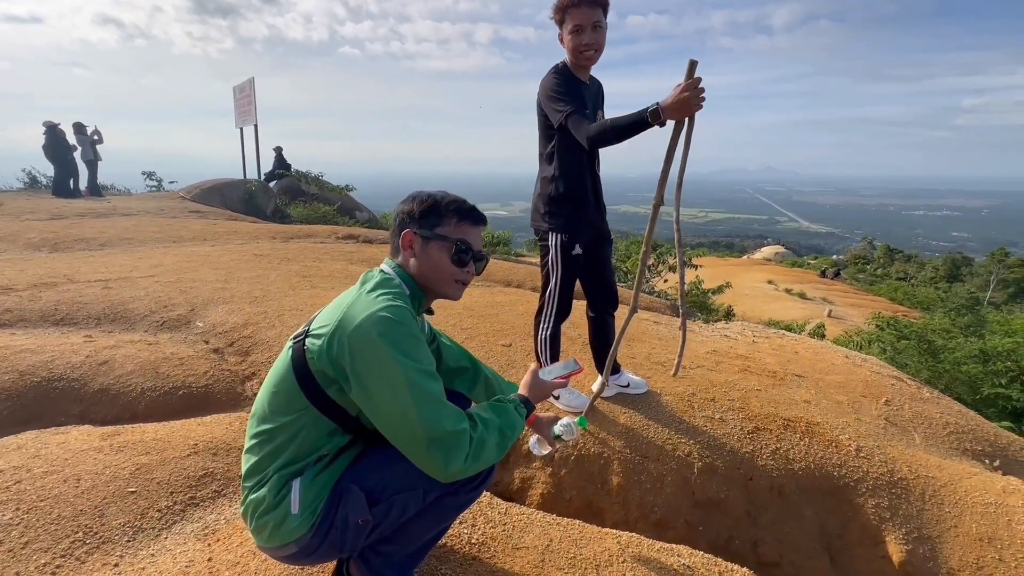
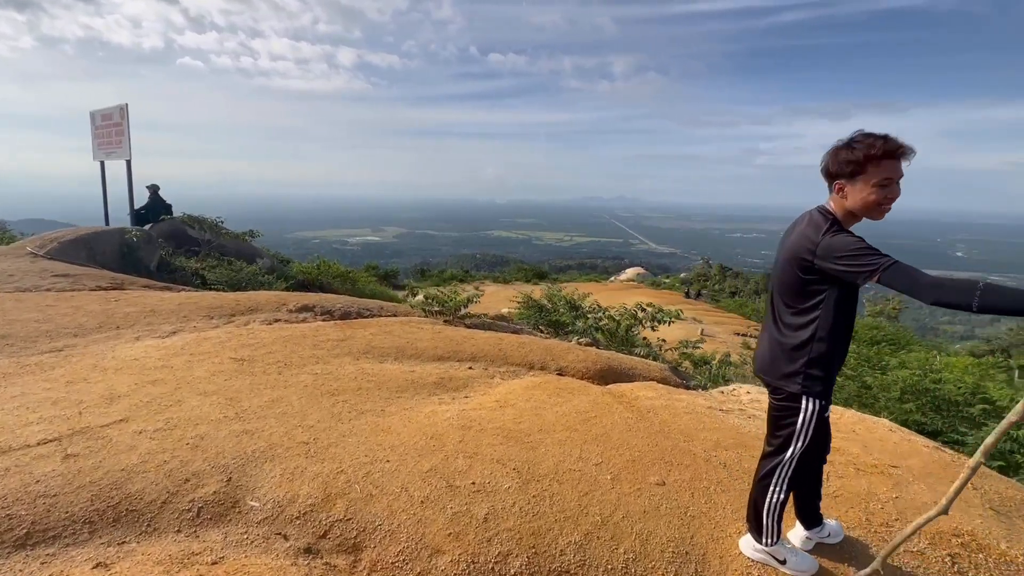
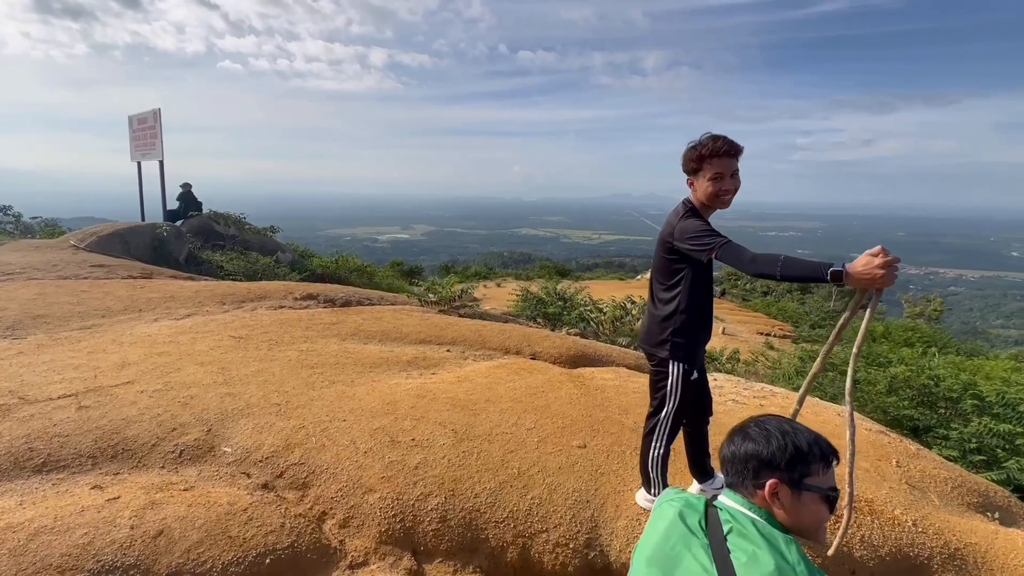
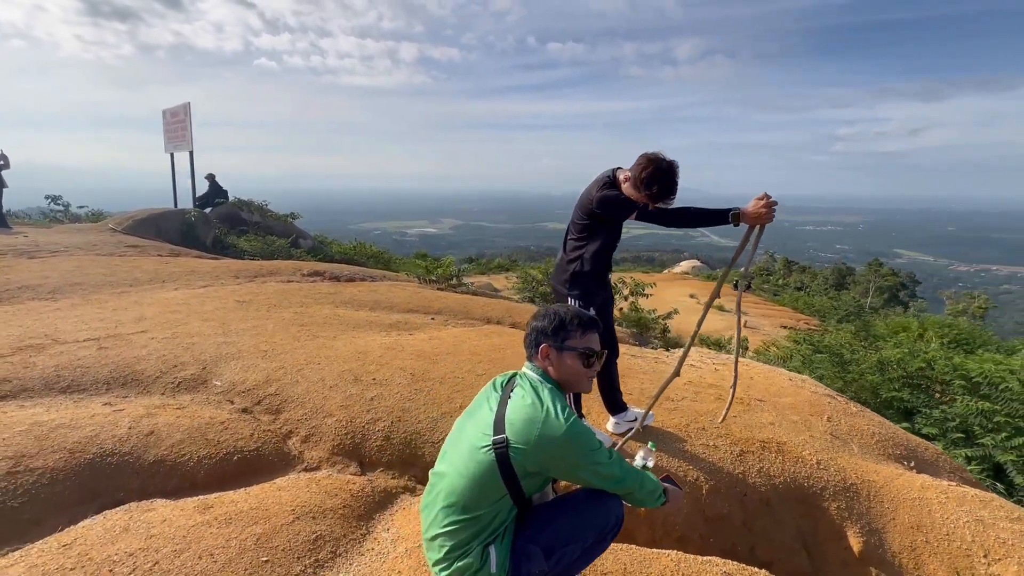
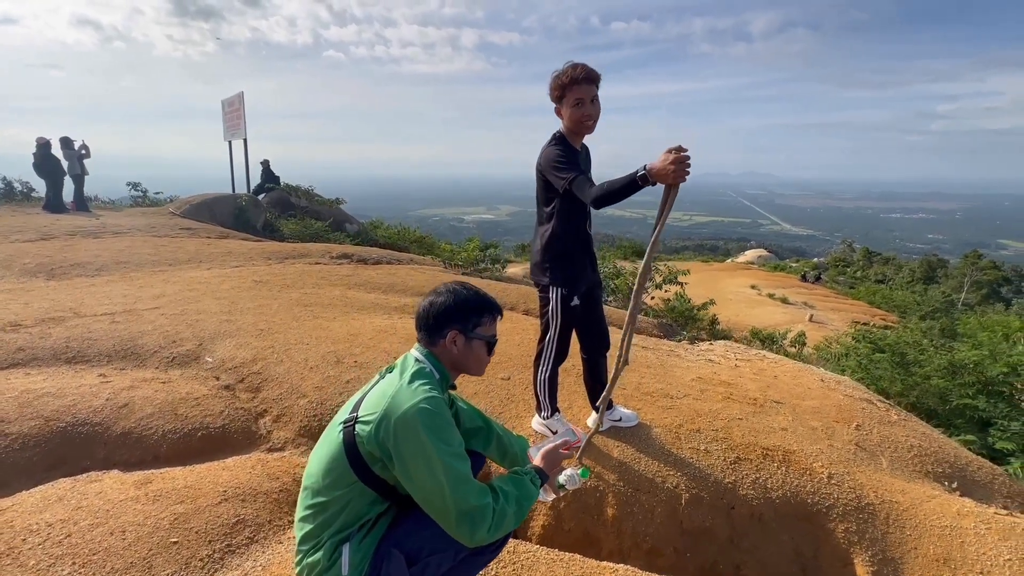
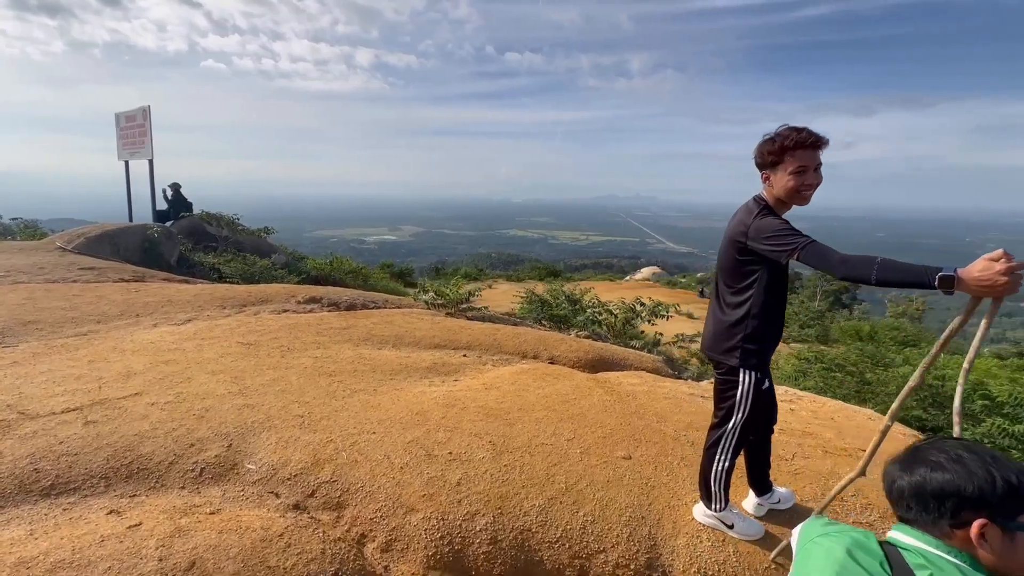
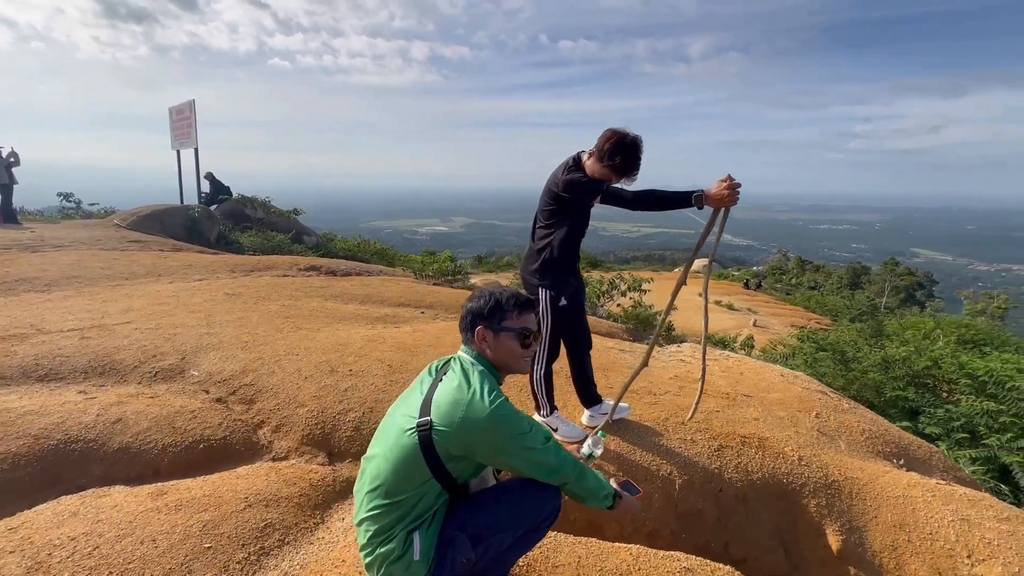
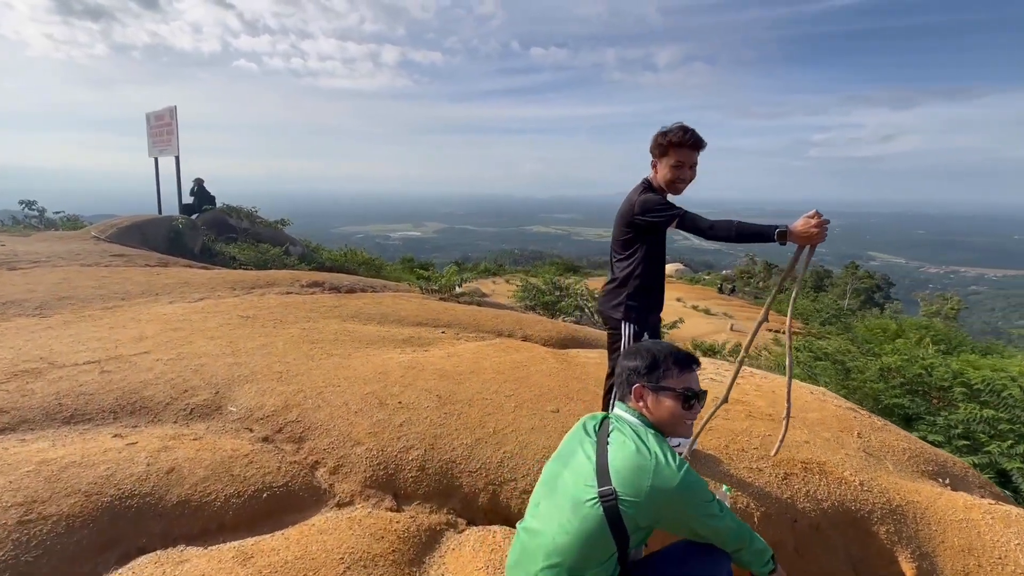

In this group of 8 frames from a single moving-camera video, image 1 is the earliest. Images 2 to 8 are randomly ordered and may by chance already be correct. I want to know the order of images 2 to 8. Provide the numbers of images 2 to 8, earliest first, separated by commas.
5, 7, 4, 8, 3, 6, 2
